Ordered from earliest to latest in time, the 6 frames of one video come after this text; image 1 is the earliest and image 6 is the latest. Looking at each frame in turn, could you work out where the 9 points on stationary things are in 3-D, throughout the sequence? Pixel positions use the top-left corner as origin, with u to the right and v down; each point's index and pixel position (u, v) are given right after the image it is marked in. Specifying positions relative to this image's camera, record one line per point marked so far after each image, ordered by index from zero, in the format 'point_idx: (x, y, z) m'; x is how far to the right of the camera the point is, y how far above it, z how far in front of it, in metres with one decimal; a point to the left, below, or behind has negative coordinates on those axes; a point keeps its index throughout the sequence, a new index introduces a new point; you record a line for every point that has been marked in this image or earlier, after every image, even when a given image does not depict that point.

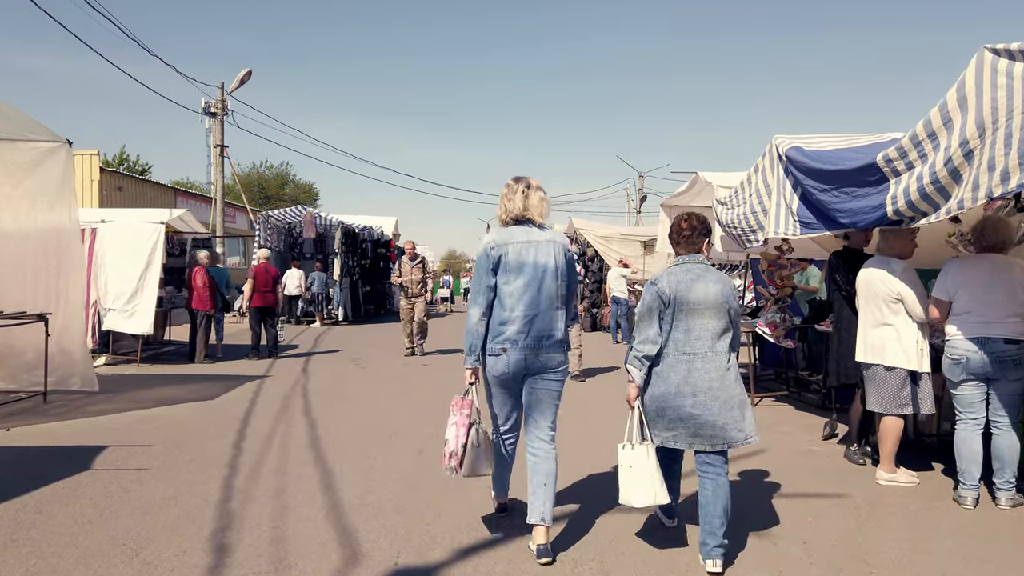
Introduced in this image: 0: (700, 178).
0: (+2.4, +1.4, +9.5) m
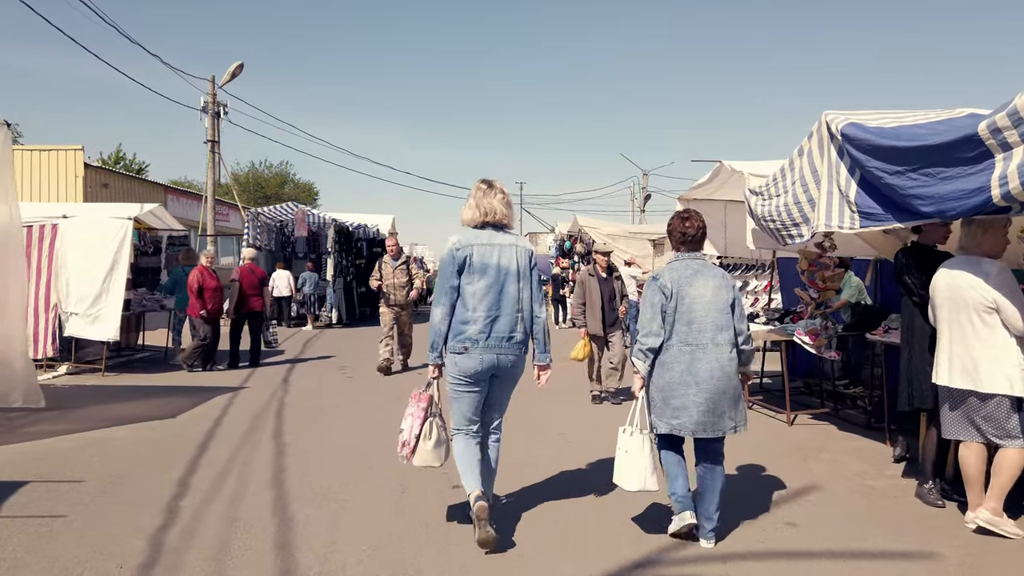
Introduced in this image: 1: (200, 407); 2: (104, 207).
0: (+2.4, +1.4, +8.5) m
1: (-3.3, -1.3, +8.0) m
2: (-5.8, +1.2, +10.5) m
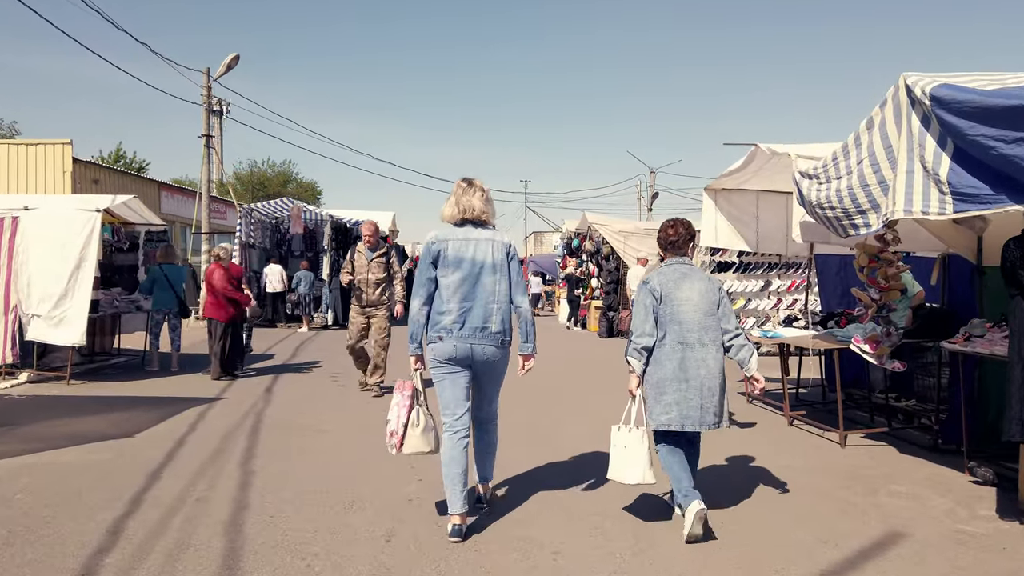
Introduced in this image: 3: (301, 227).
0: (+2.5, +1.4, +7.5) m
1: (-3.3, -1.3, +7.0) m
2: (-5.7, +1.2, +9.6) m
3: (-5.6, +1.6, +19.6) m
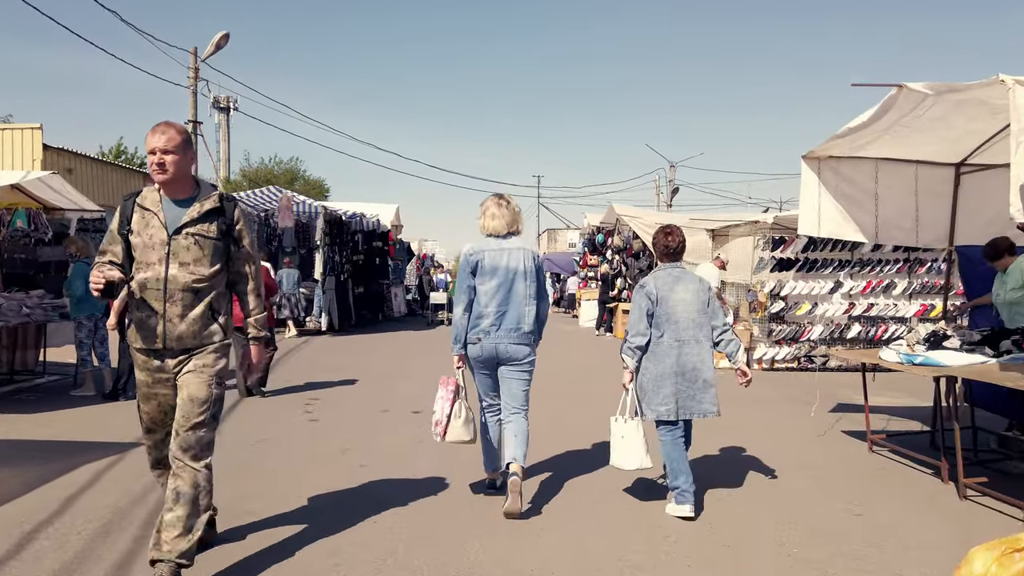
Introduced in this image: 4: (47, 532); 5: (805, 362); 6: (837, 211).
0: (+2.7, +1.3, +5.1) m
1: (-3.0, -1.3, +4.8) m
2: (-5.4, +1.1, +7.3) m
3: (-5.2, +1.6, +17.4) m
4: (-2.5, -1.3, +4.0) m
5: (+4.8, -1.2, +12.2) m
6: (+2.8, +0.7, +6.5) m
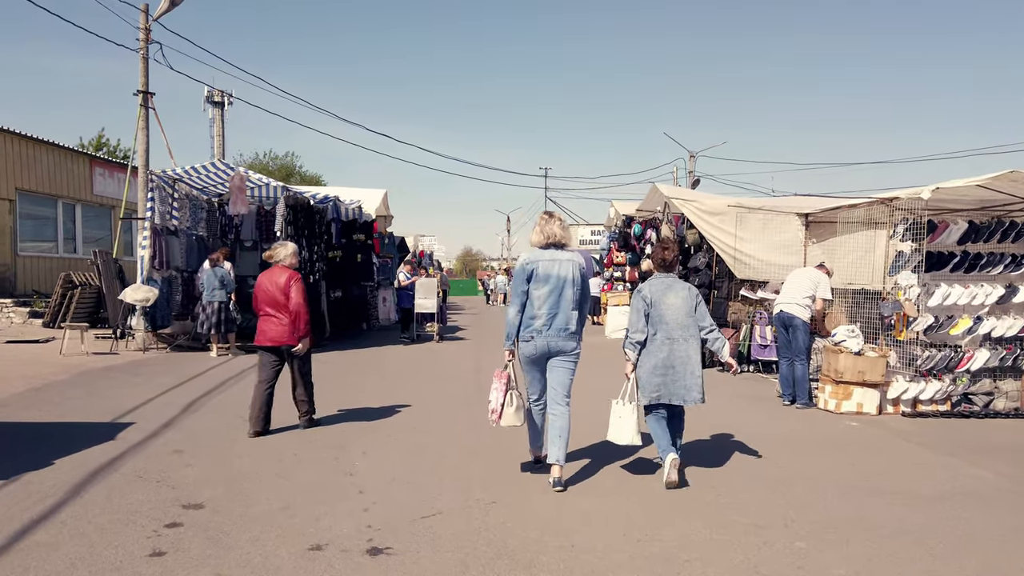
0: (+3.0, +1.2, +1.3) m
1: (-2.8, -1.4, +1.0) m
2: (-5.1, +1.0, +3.6) m
3: (-4.9, +1.5, +13.6) m
4: (-2.2, -1.4, +0.2) m
5: (+5.1, -1.3, +8.4) m
6: (+3.1, +0.6, +2.7) m
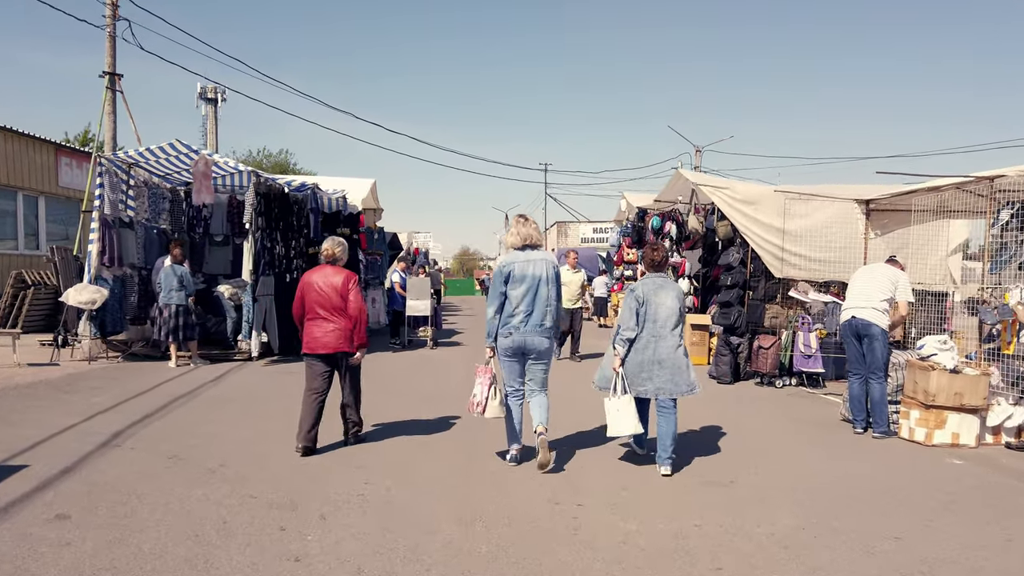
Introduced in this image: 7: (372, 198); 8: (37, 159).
0: (+3.1, +1.2, -0.3) m
1: (-2.6, -1.4, -0.7) m
2: (-5.0, +1.0, +1.9) m
3: (-4.8, +1.5, +11.9) m
4: (-2.1, -1.4, -1.4) m
5: (+5.2, -1.3, +6.8) m
6: (+3.2, +0.6, +1.1) m
7: (-3.2, +2.1, +17.2) m
8: (-12.4, +3.4, +19.4) m
